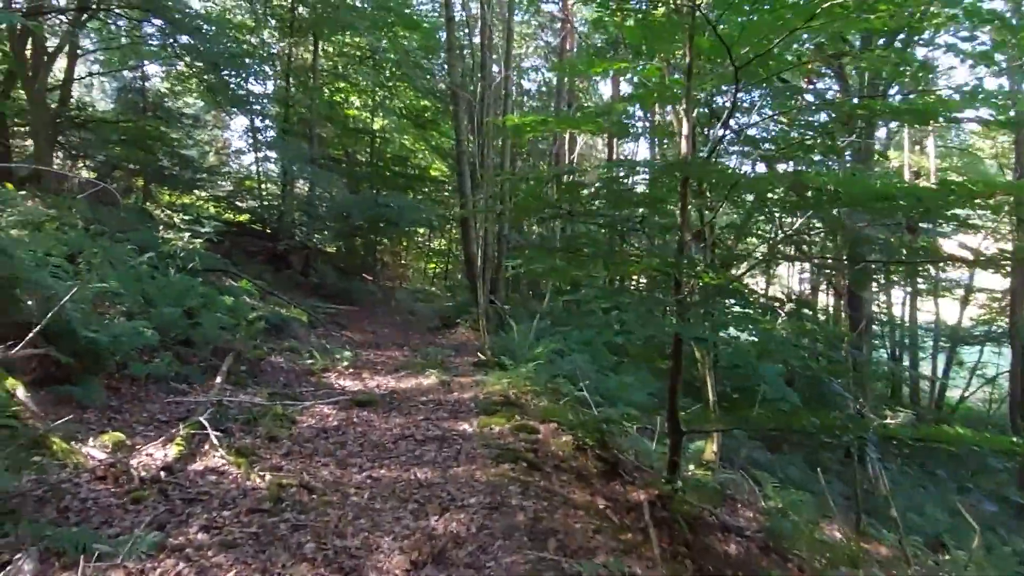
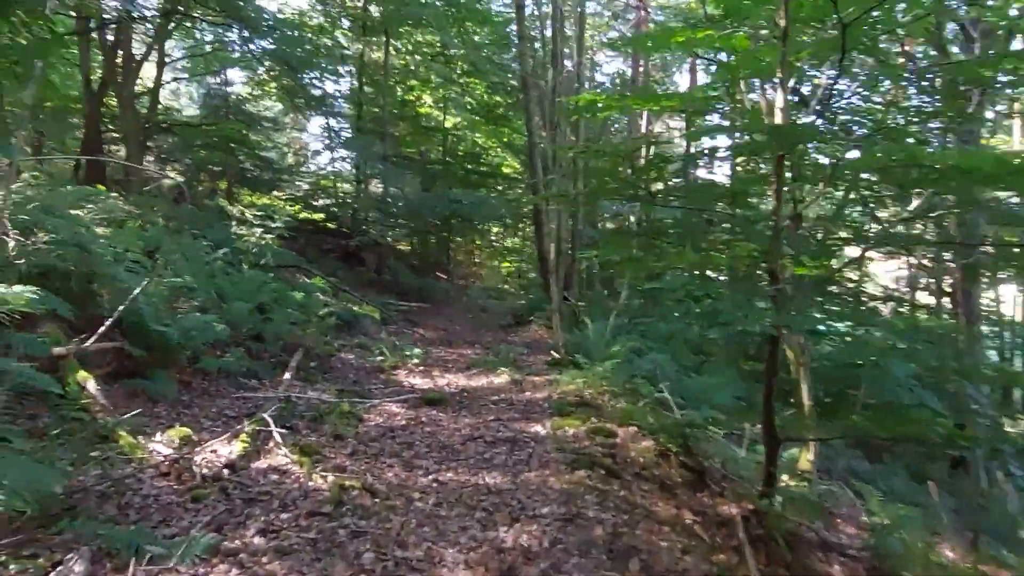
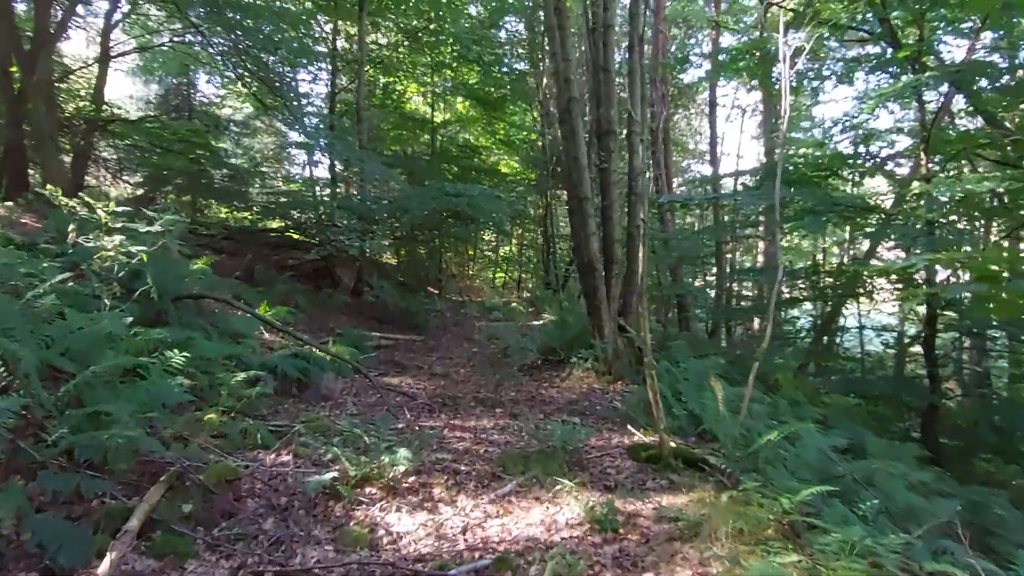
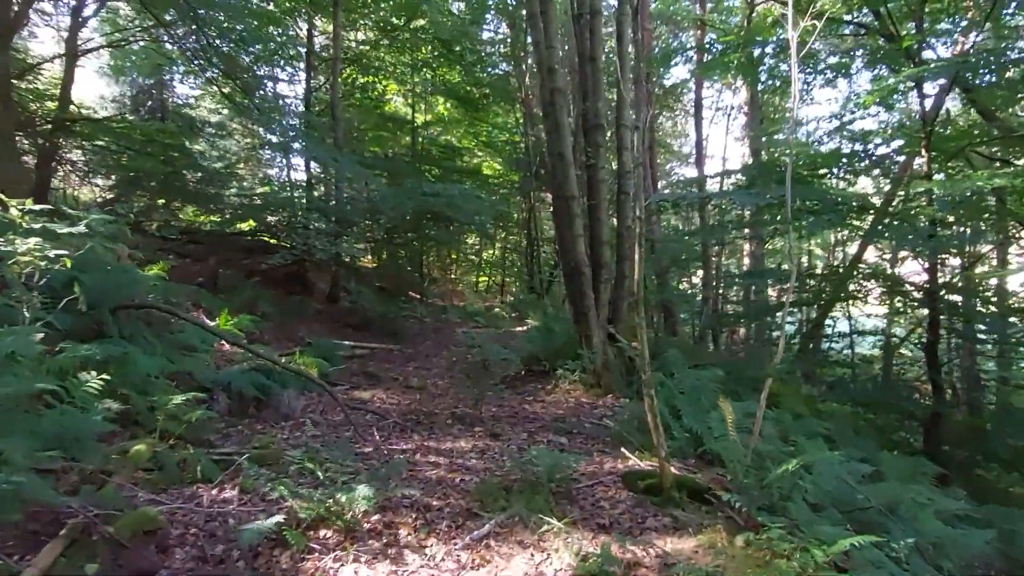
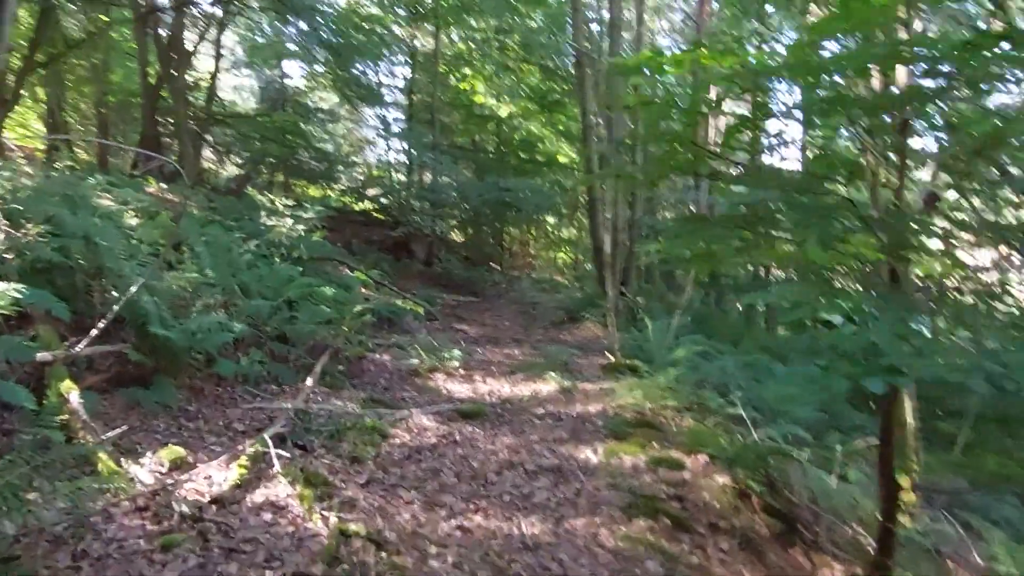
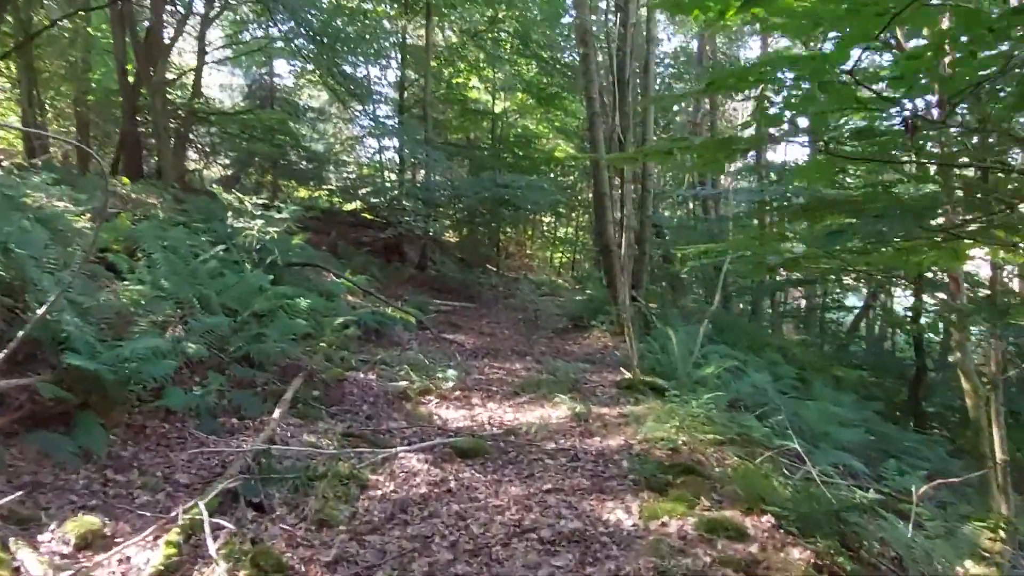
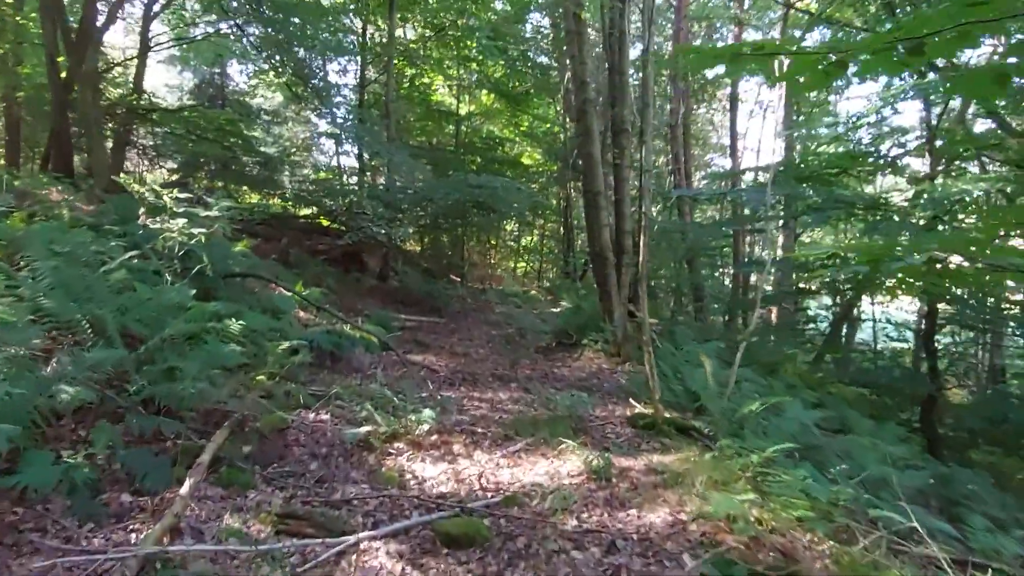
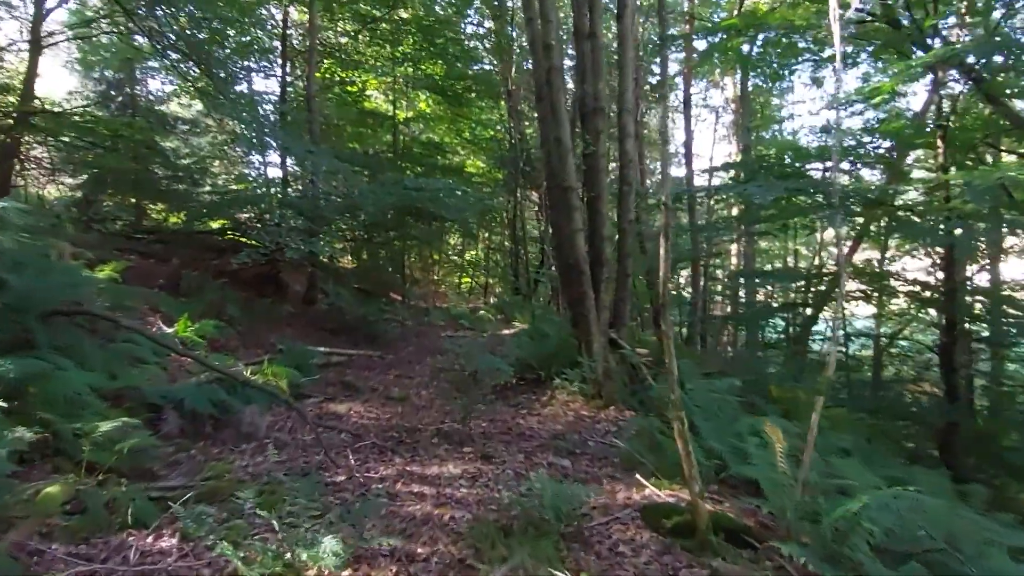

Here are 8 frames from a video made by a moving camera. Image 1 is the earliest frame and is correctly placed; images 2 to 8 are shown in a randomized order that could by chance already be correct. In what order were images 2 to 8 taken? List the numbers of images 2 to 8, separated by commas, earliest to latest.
2, 5, 6, 7, 3, 4, 8
